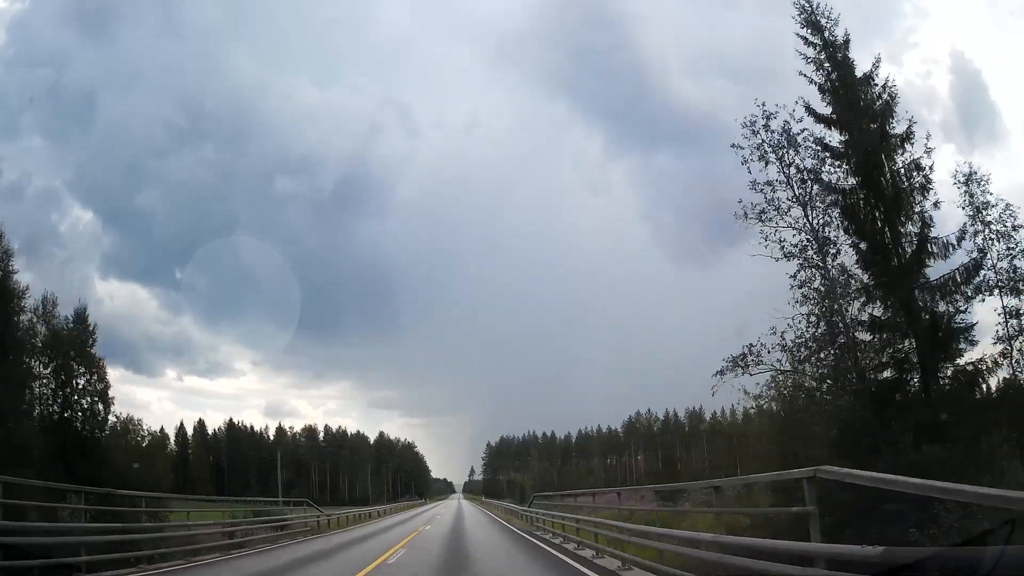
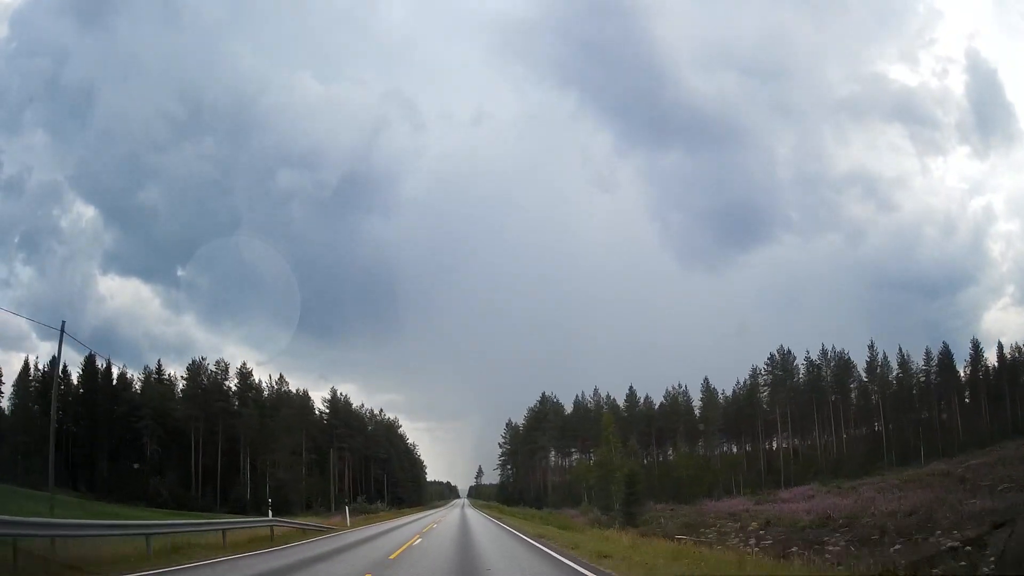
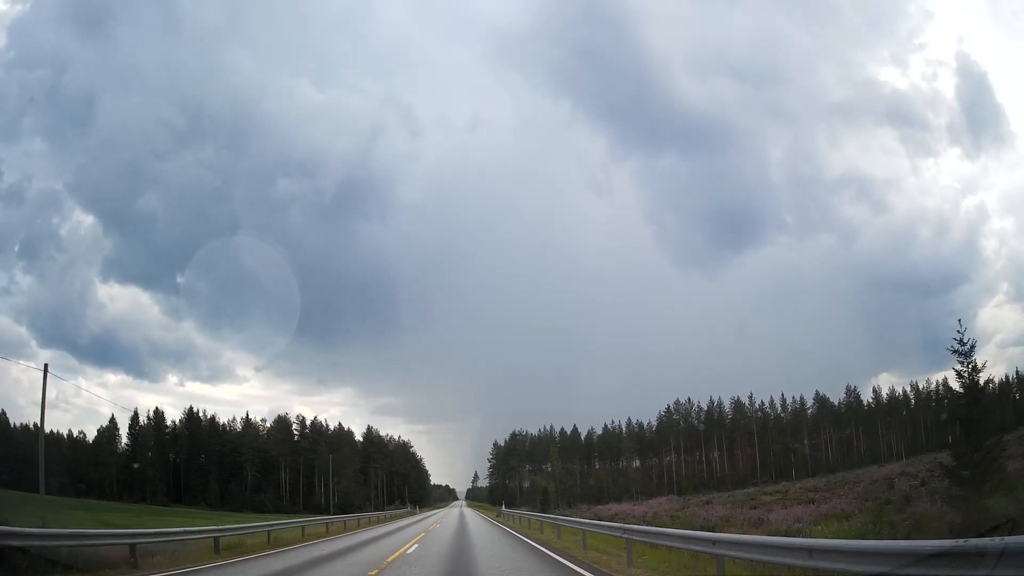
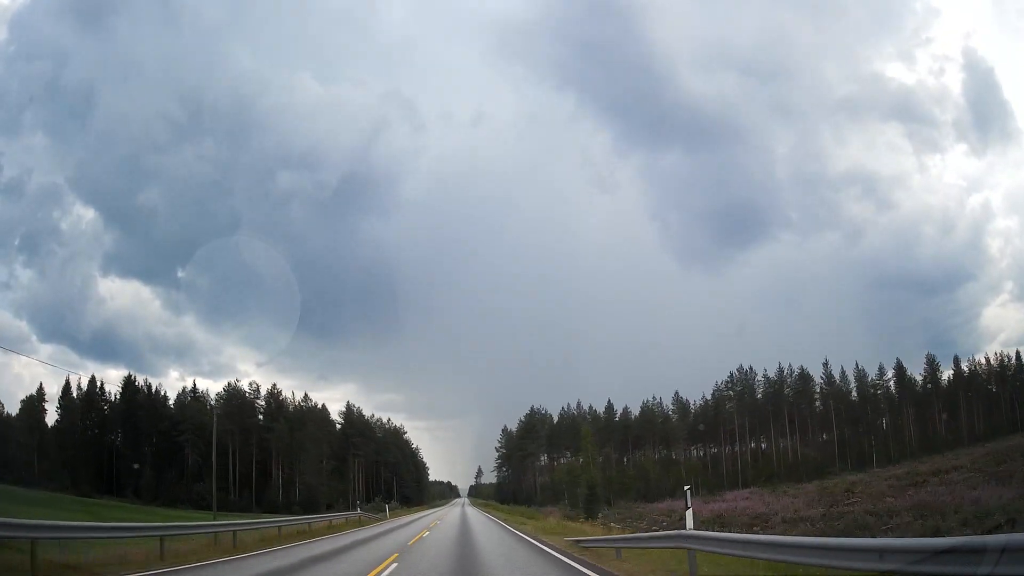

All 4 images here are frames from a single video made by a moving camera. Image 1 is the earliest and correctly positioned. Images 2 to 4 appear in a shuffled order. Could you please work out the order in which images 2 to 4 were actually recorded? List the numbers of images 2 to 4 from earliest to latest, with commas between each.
3, 4, 2
